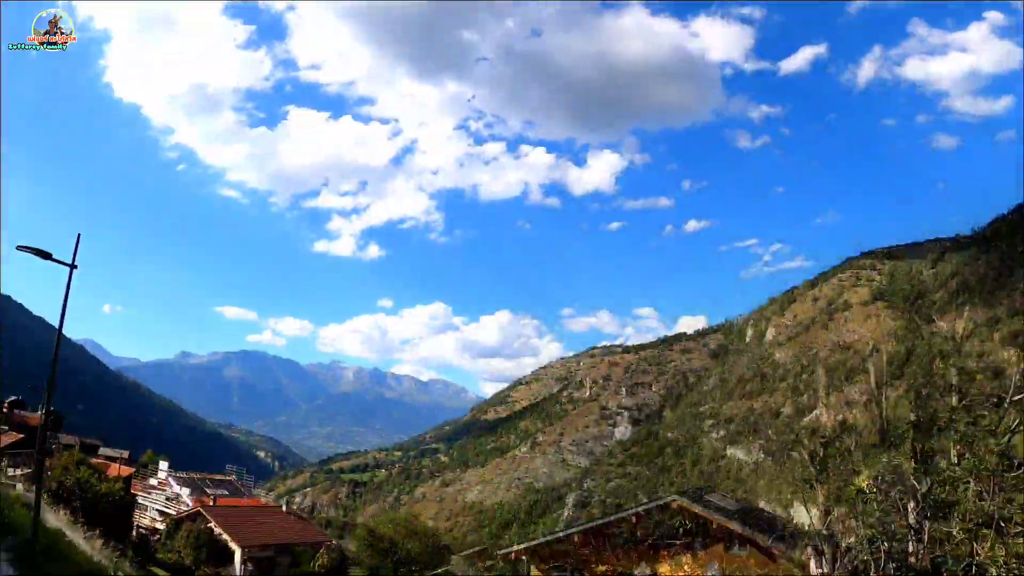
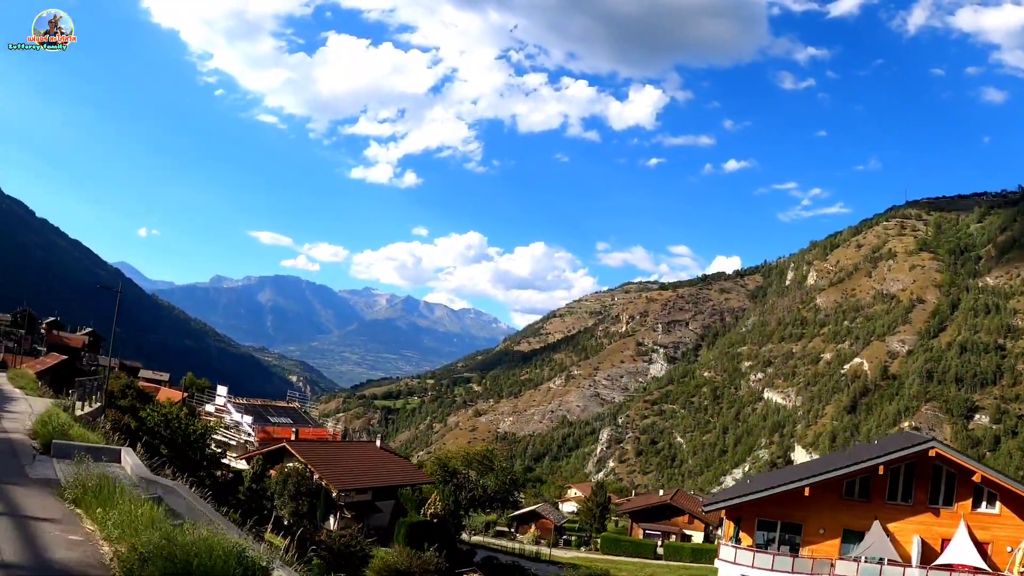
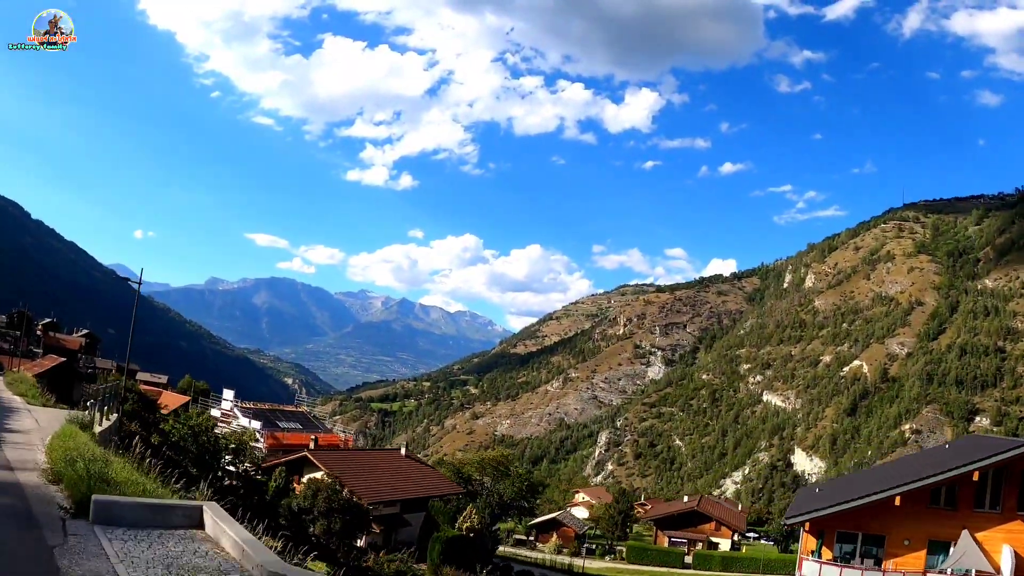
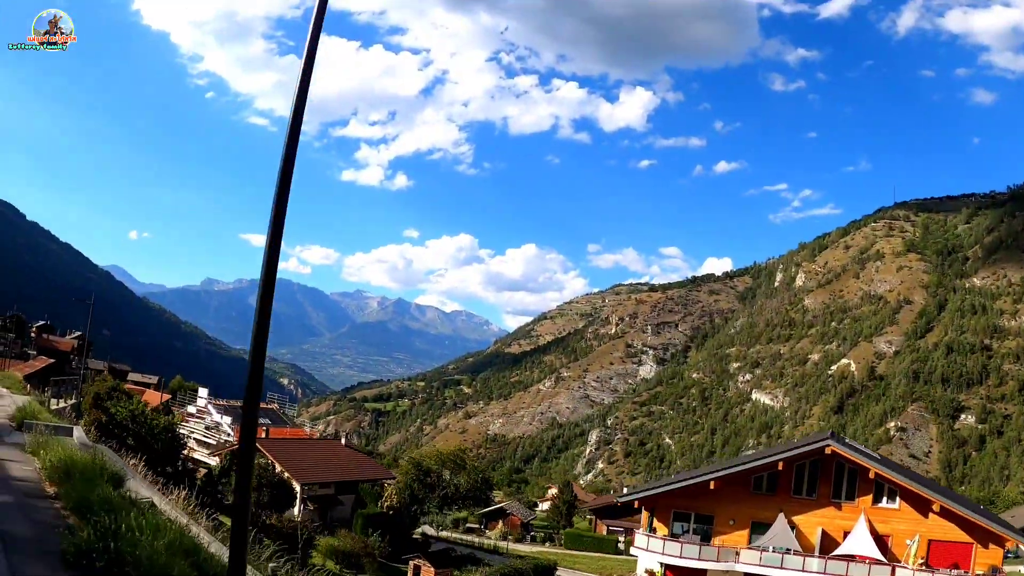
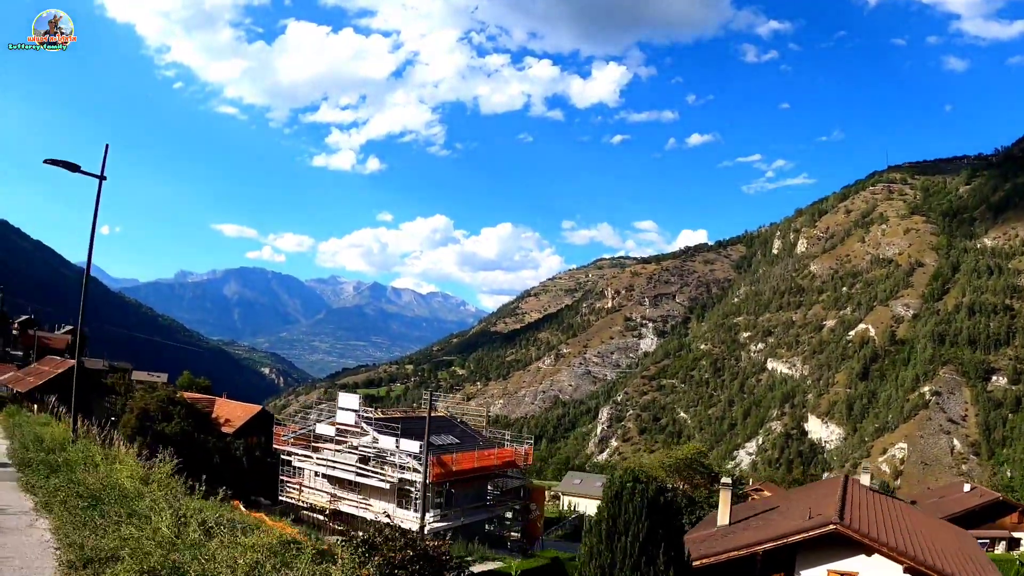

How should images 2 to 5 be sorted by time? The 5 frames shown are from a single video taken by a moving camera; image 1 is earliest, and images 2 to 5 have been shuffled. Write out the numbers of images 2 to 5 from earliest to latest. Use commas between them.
4, 2, 3, 5
